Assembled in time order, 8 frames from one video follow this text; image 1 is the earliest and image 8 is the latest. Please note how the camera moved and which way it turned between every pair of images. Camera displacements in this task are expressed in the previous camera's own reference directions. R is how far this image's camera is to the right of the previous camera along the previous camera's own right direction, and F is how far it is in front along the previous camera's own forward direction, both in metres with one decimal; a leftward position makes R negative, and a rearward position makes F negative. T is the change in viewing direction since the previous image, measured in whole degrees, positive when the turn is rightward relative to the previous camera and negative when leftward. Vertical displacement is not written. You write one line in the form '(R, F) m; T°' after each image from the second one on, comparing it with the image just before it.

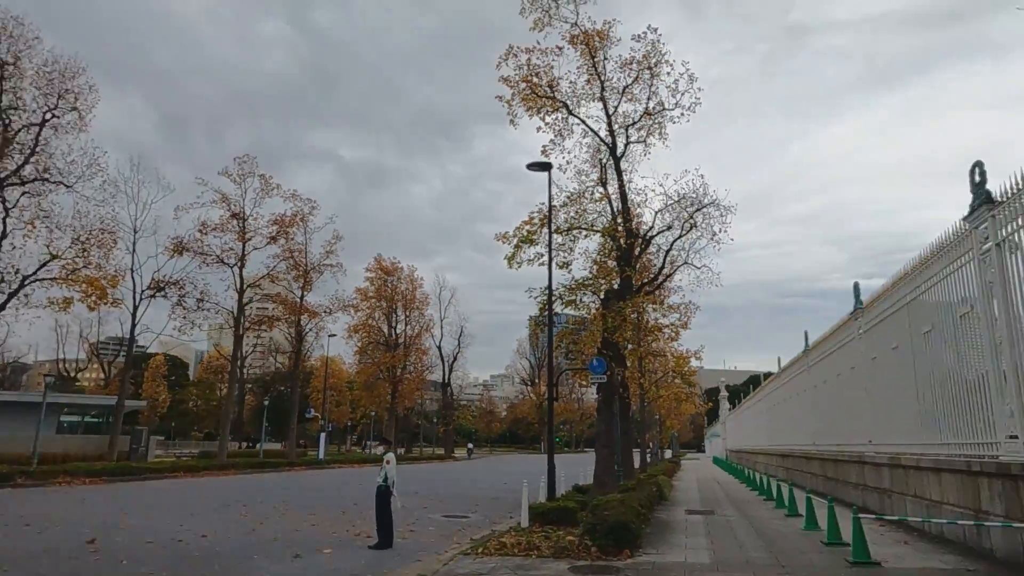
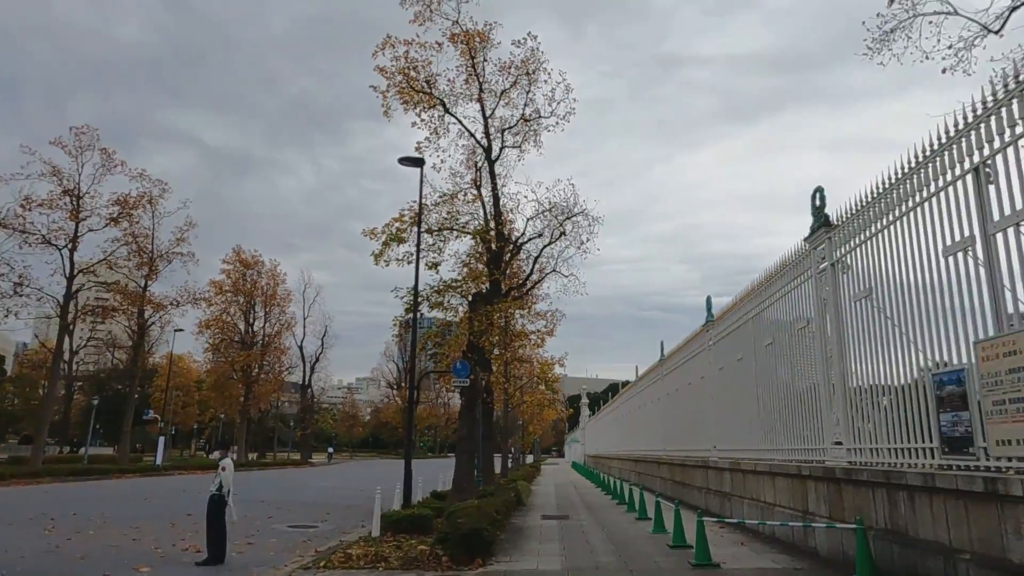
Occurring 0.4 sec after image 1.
(+0.1, +0.3) m; +11°
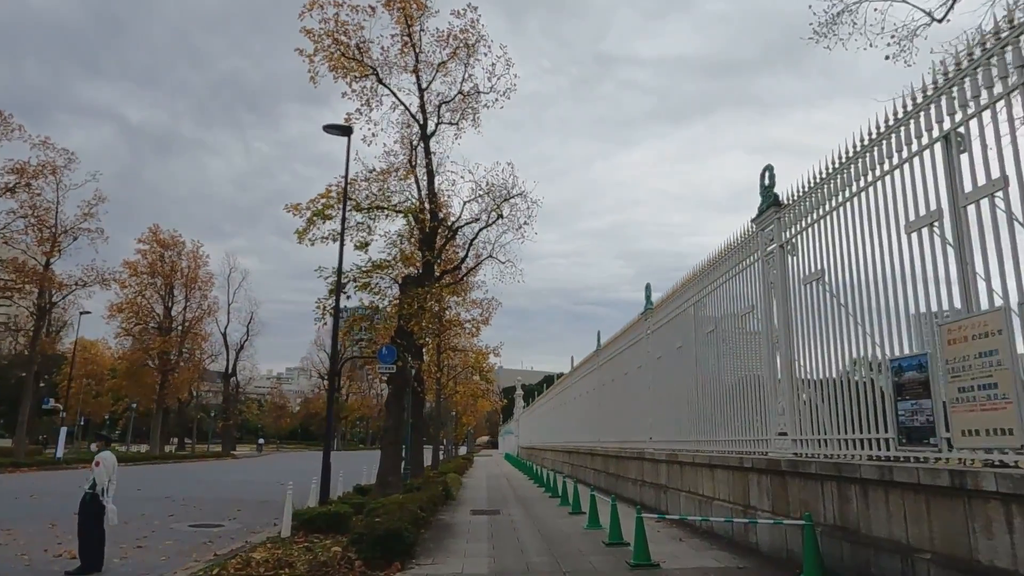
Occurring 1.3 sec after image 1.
(+0.1, +0.8) m; +5°
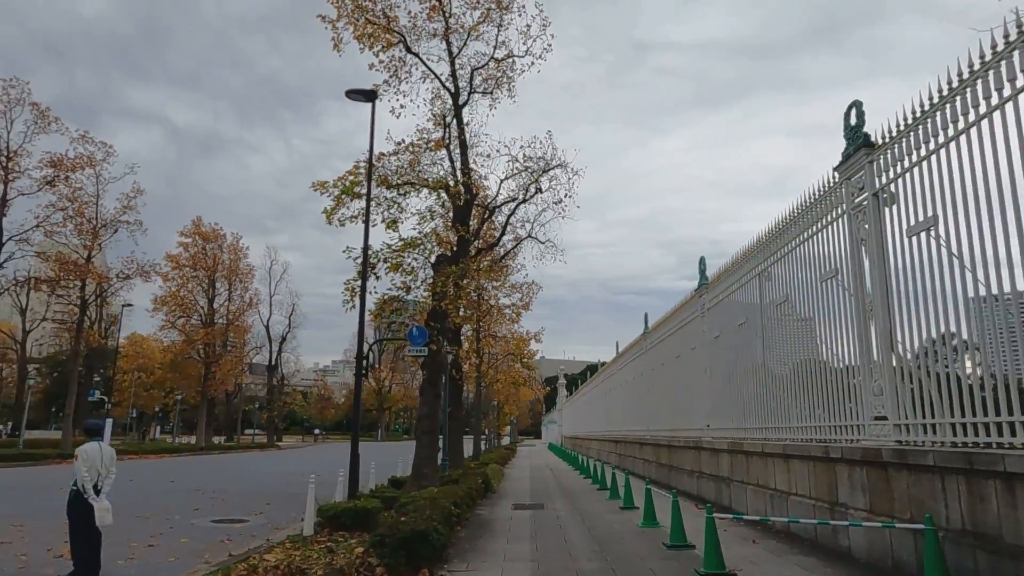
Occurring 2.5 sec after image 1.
(0.0, +1.1) m; -4°
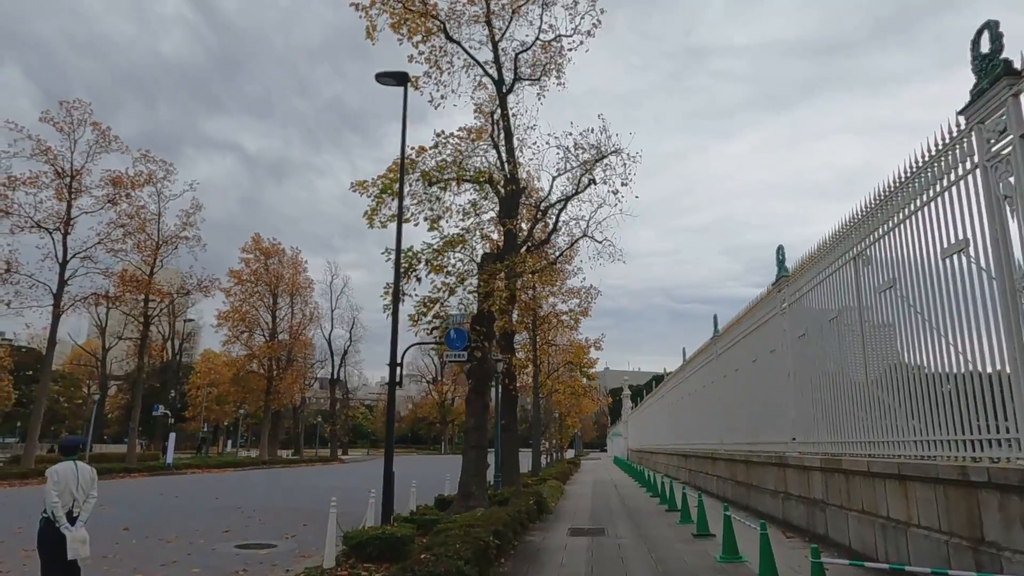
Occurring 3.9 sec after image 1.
(+0.2, +1.3) m; -5°
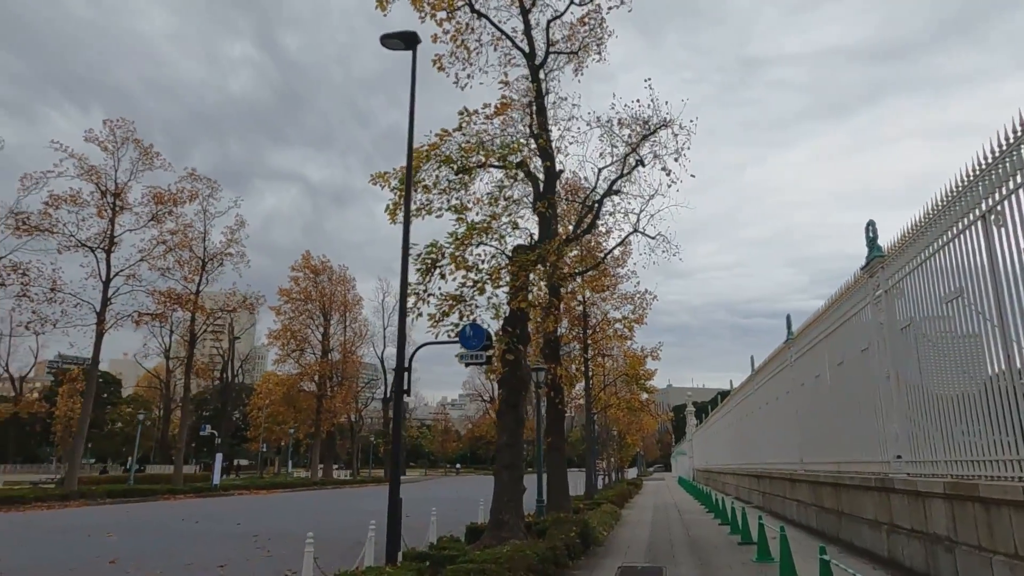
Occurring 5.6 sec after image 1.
(+0.4, +1.7) m; -5°
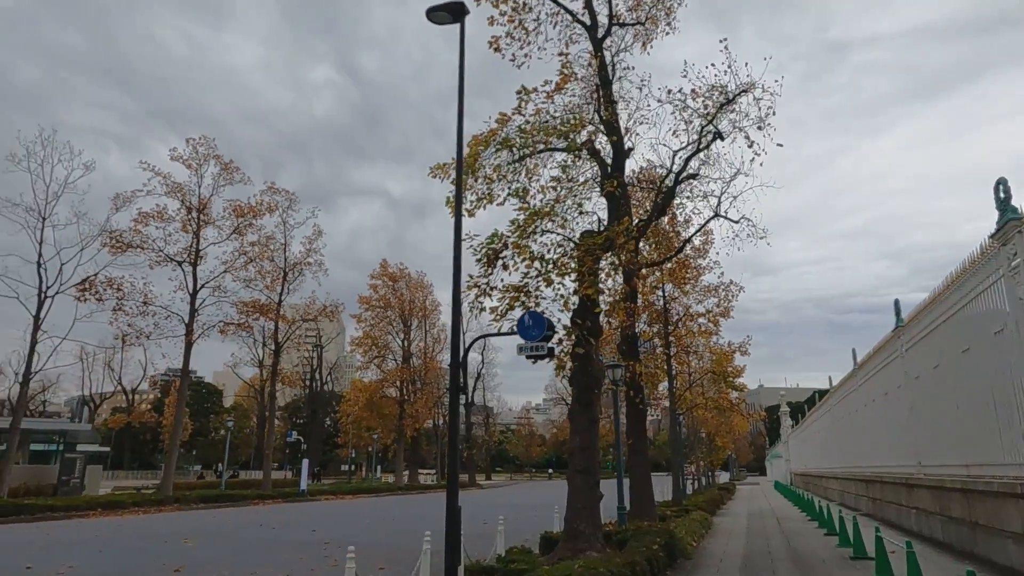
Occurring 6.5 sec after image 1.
(+0.2, +0.9) m; -7°
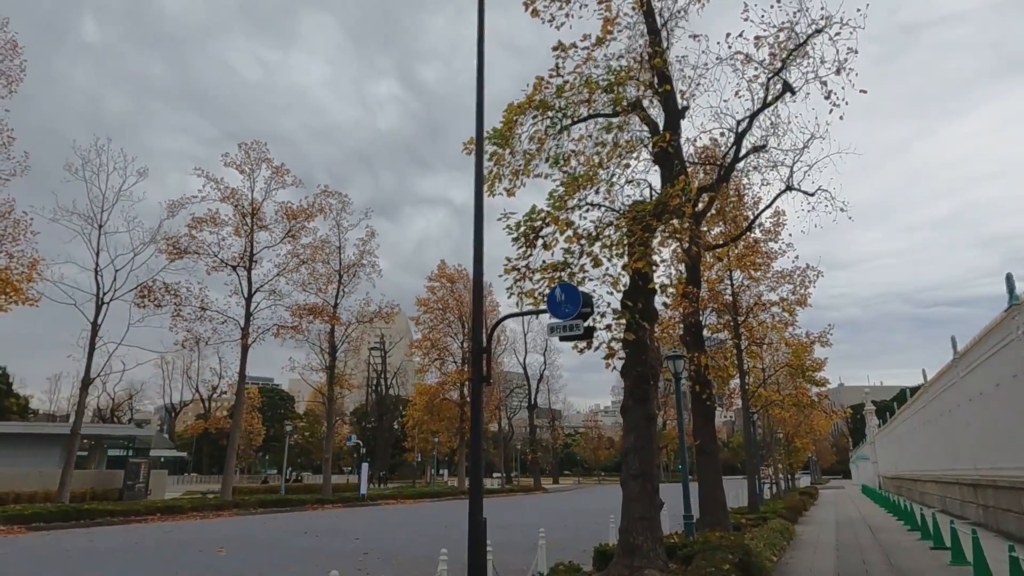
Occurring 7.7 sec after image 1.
(+0.3, +1.2) m; -6°
